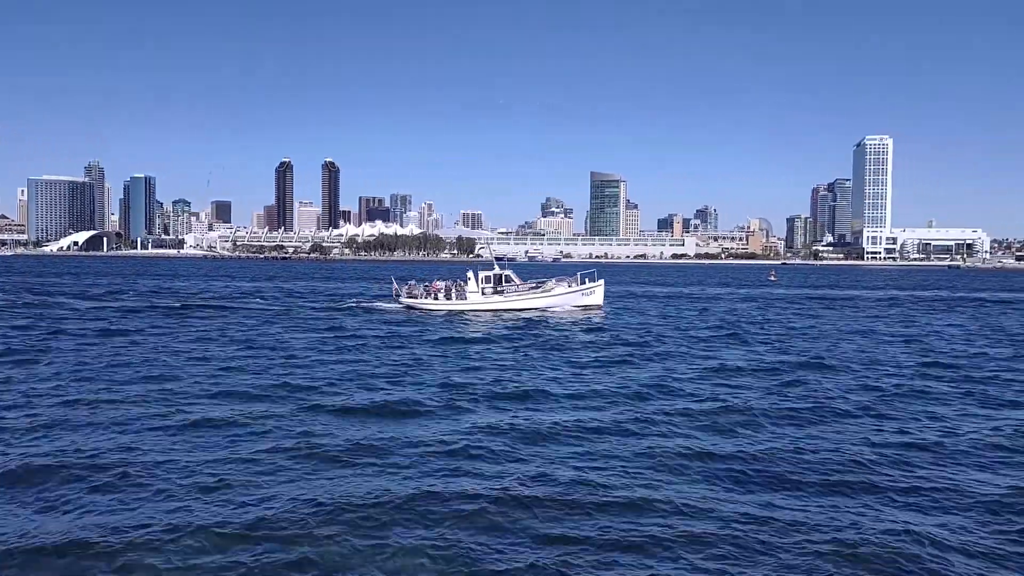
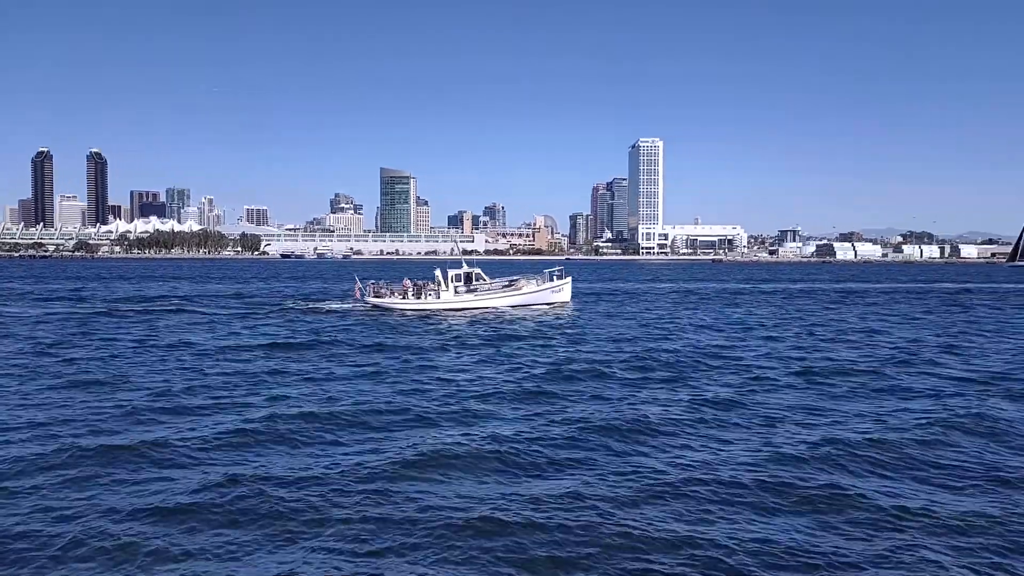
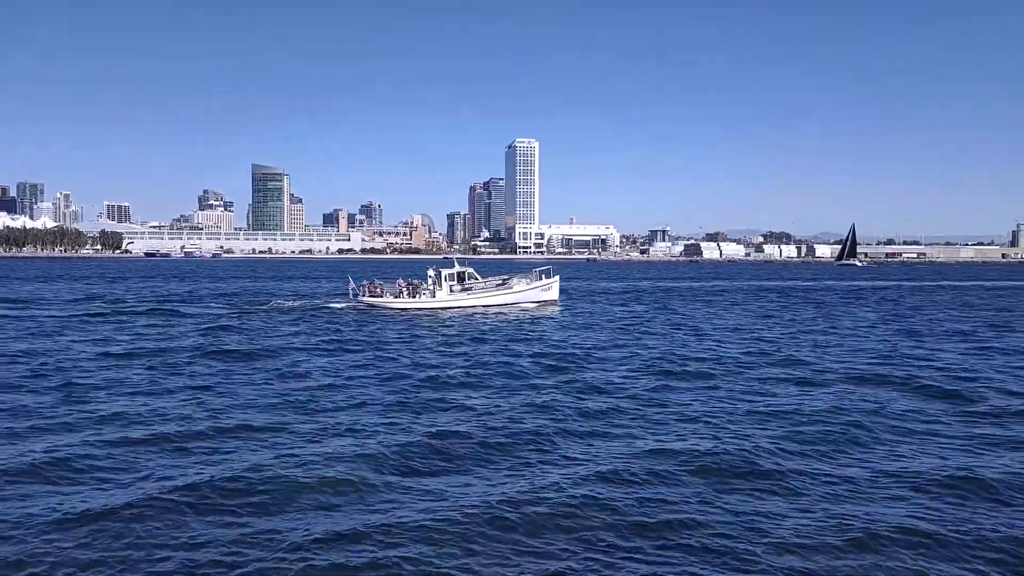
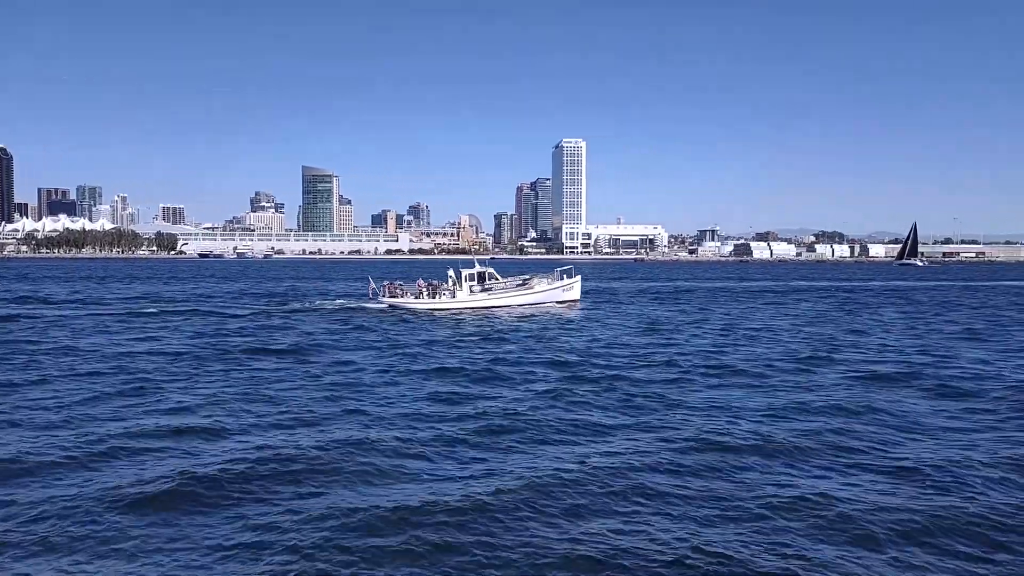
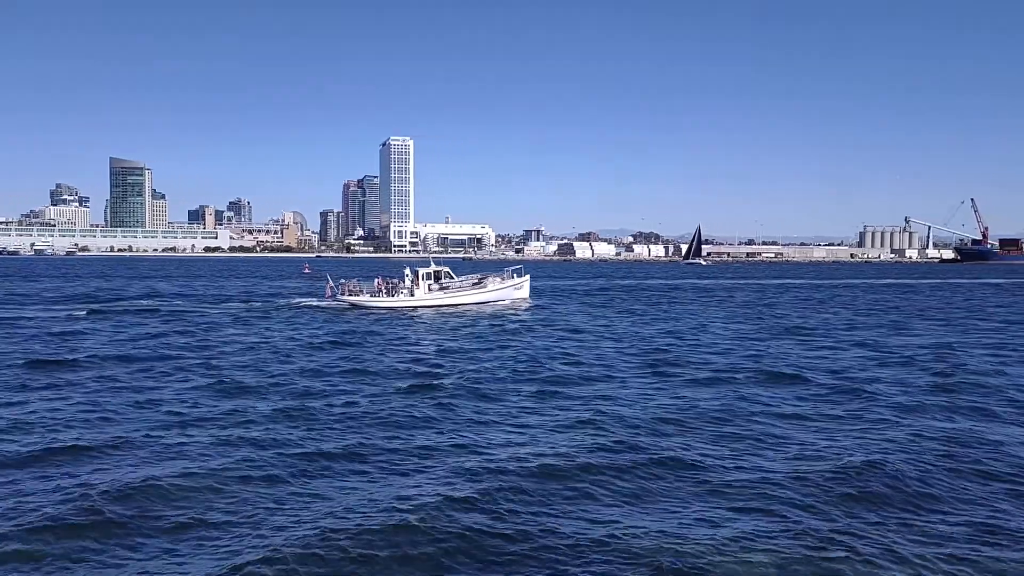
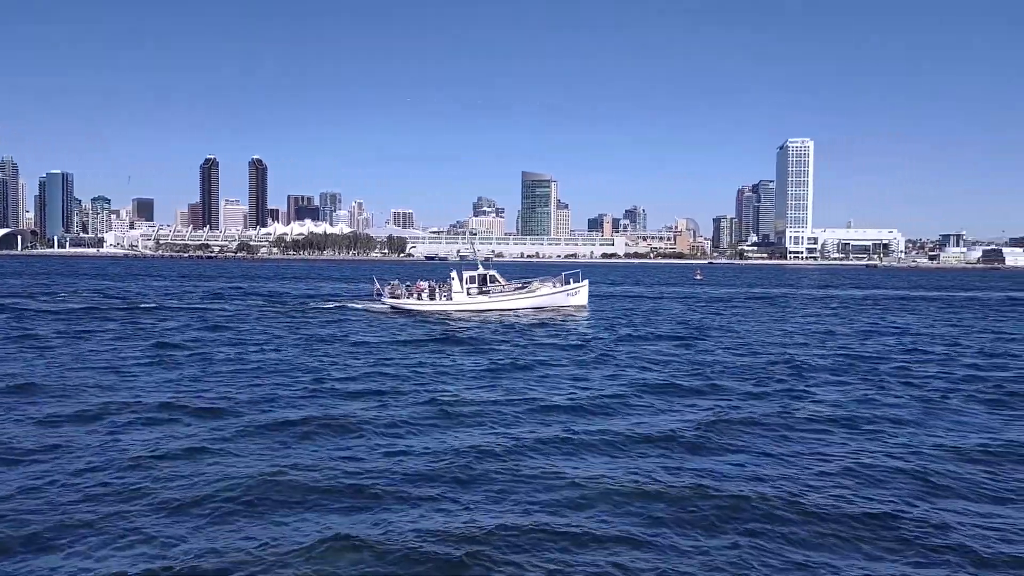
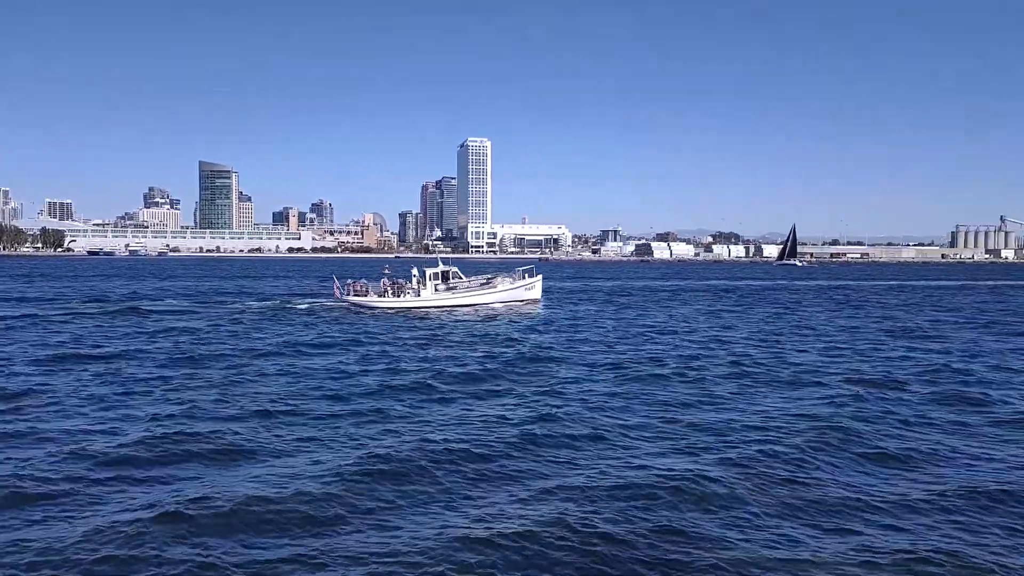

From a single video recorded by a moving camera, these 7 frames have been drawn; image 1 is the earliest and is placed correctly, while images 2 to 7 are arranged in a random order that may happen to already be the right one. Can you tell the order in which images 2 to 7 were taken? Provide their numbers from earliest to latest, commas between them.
6, 2, 4, 3, 7, 5
